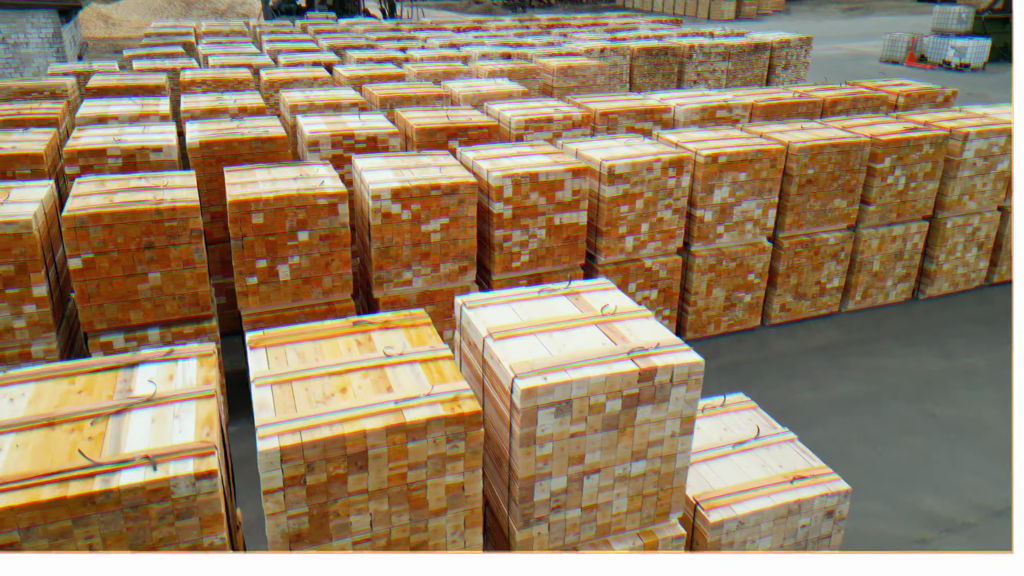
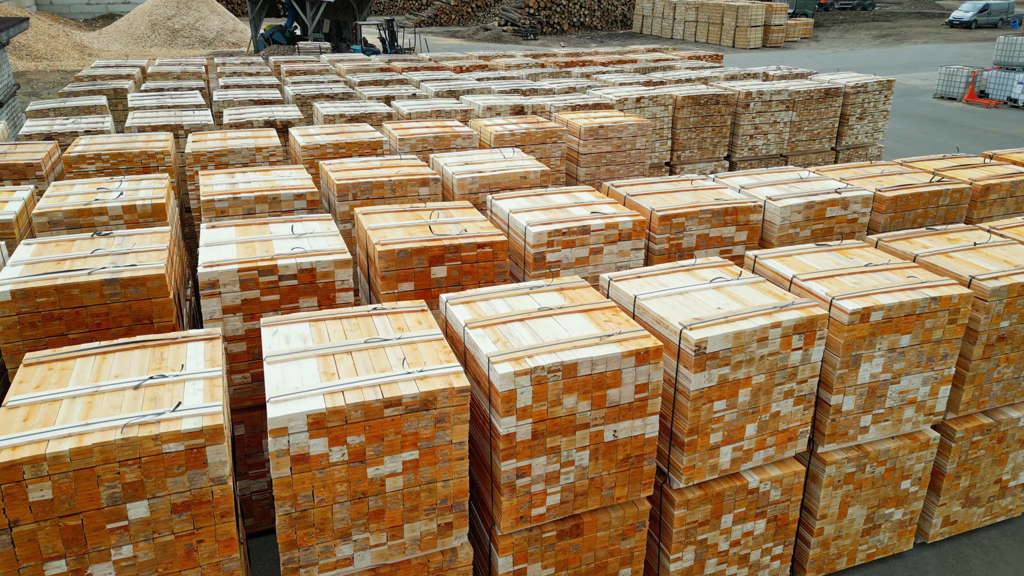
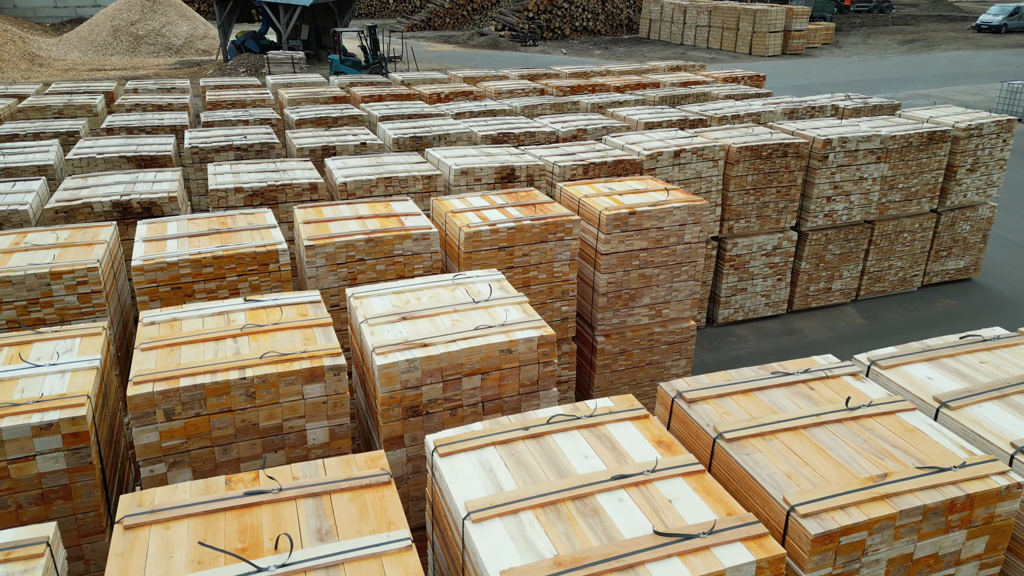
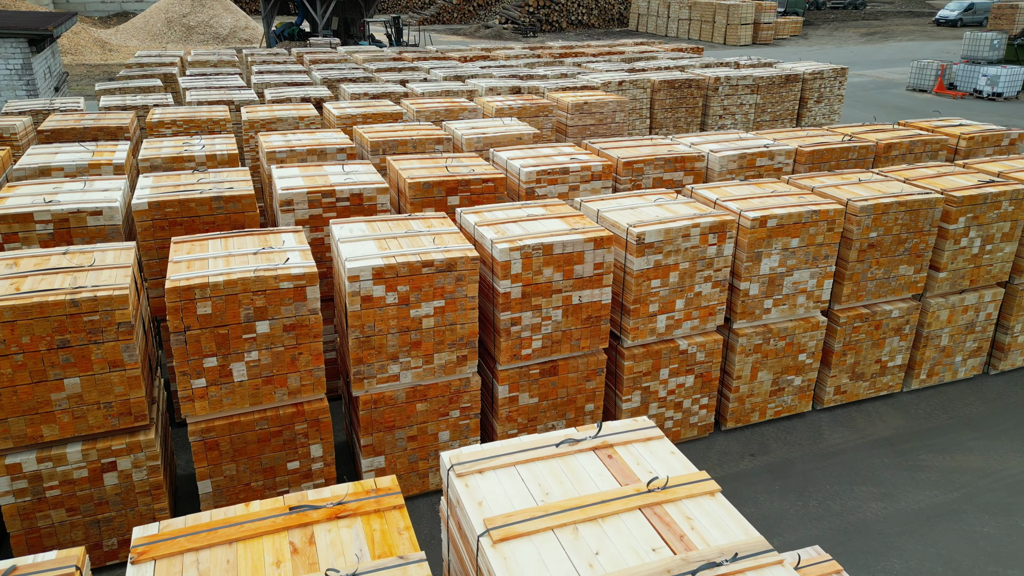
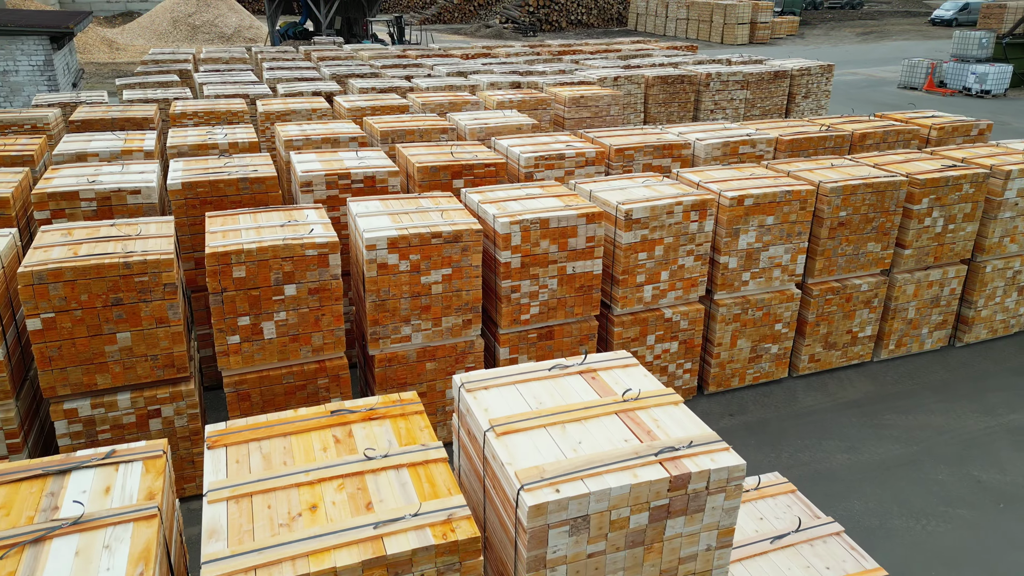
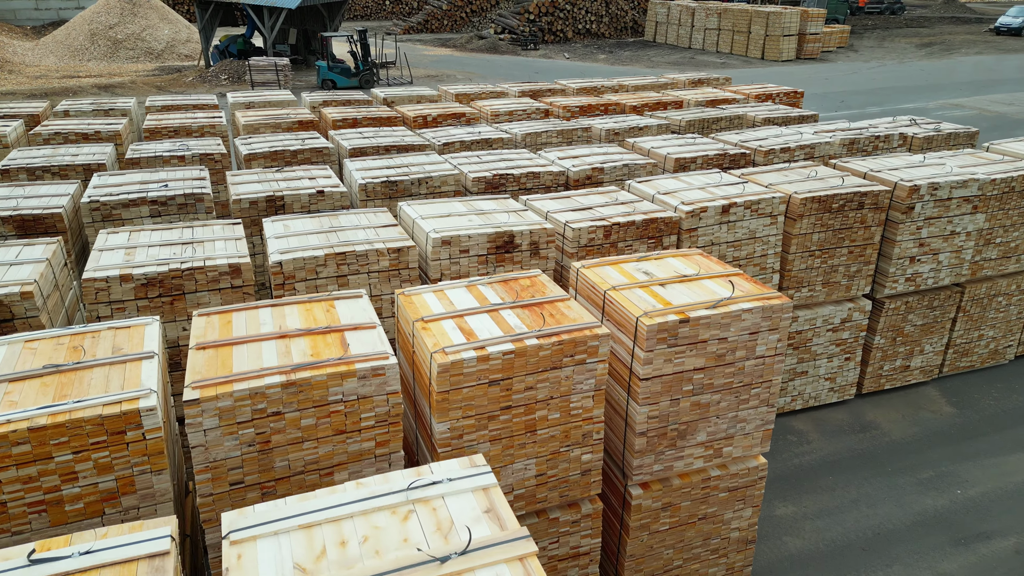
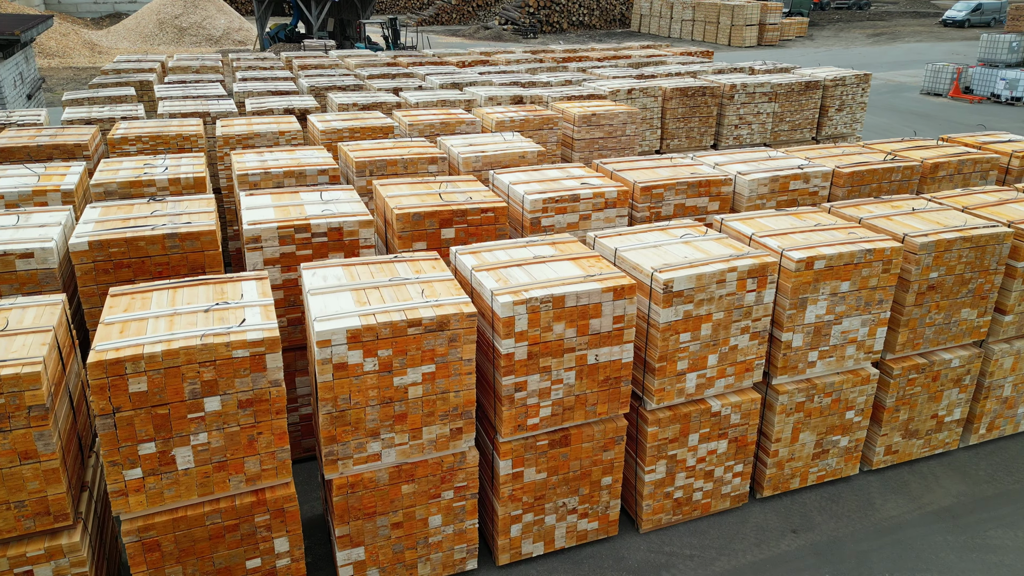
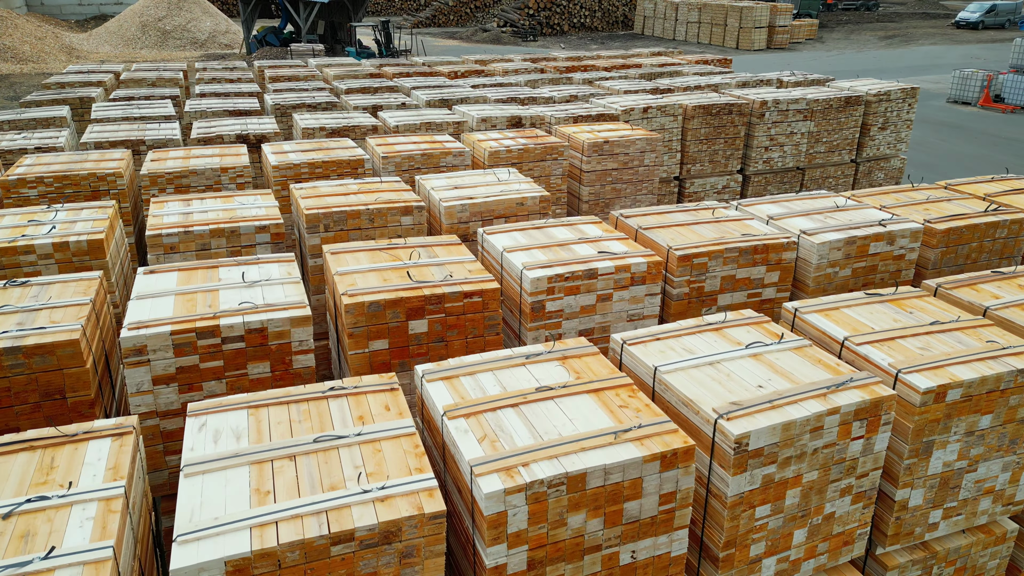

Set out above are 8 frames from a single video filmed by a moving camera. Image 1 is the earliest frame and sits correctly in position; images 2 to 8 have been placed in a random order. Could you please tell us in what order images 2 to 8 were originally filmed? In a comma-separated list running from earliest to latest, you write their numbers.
5, 4, 7, 2, 8, 3, 6
